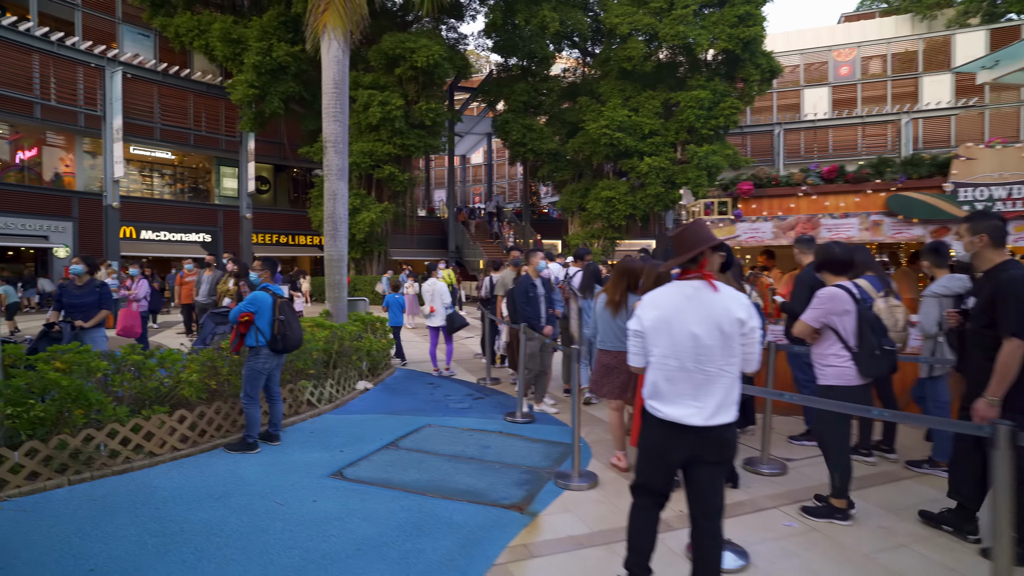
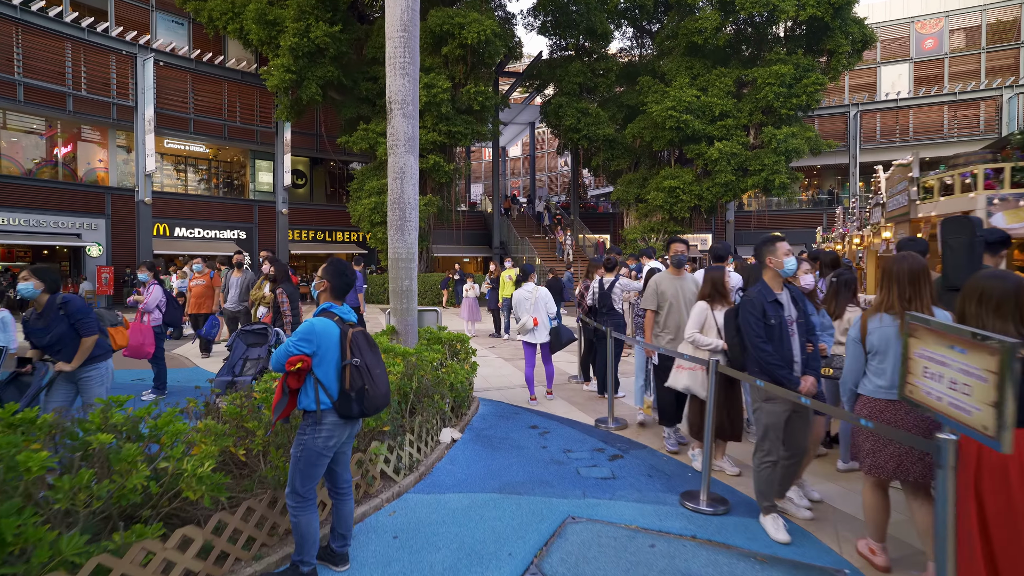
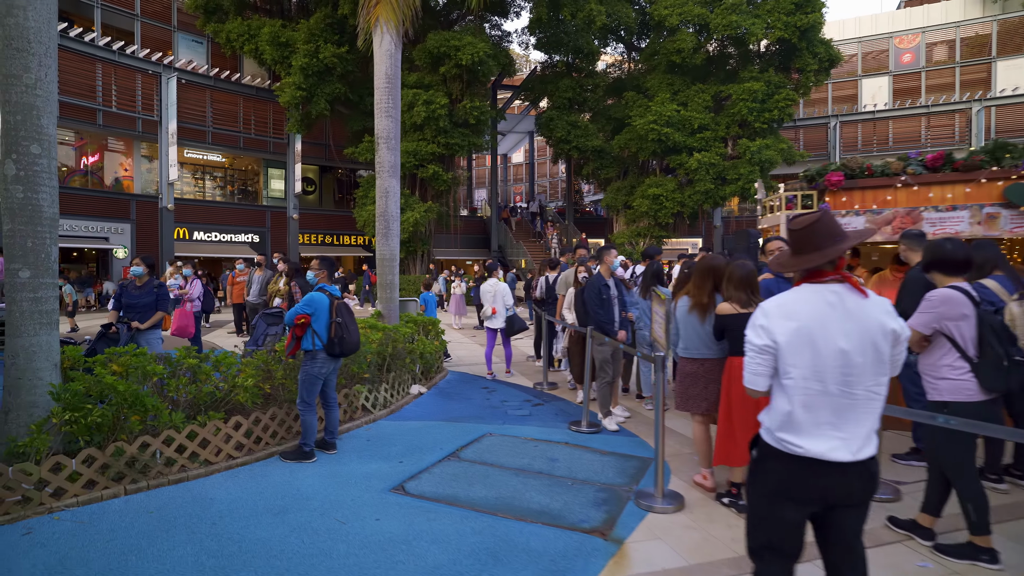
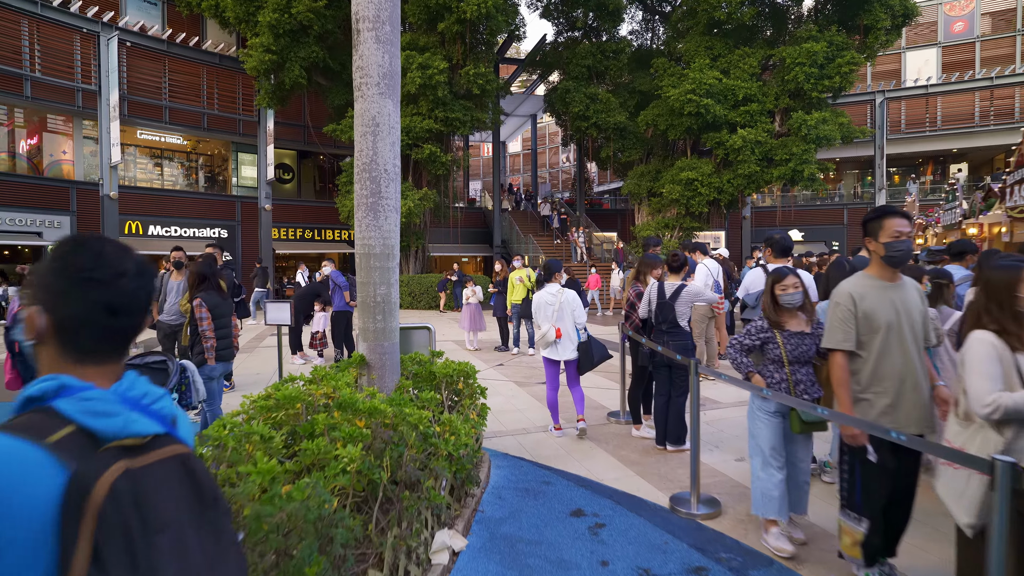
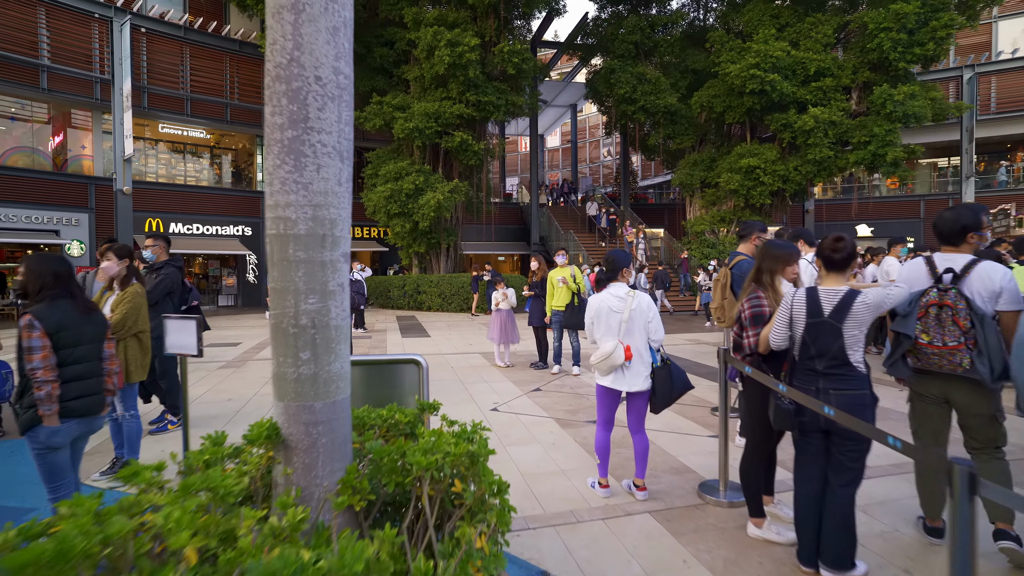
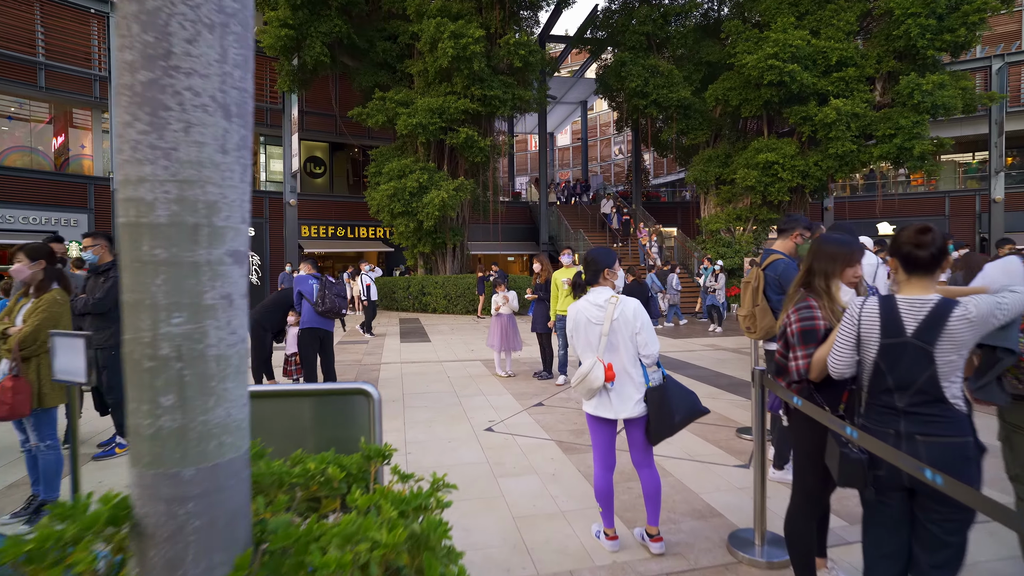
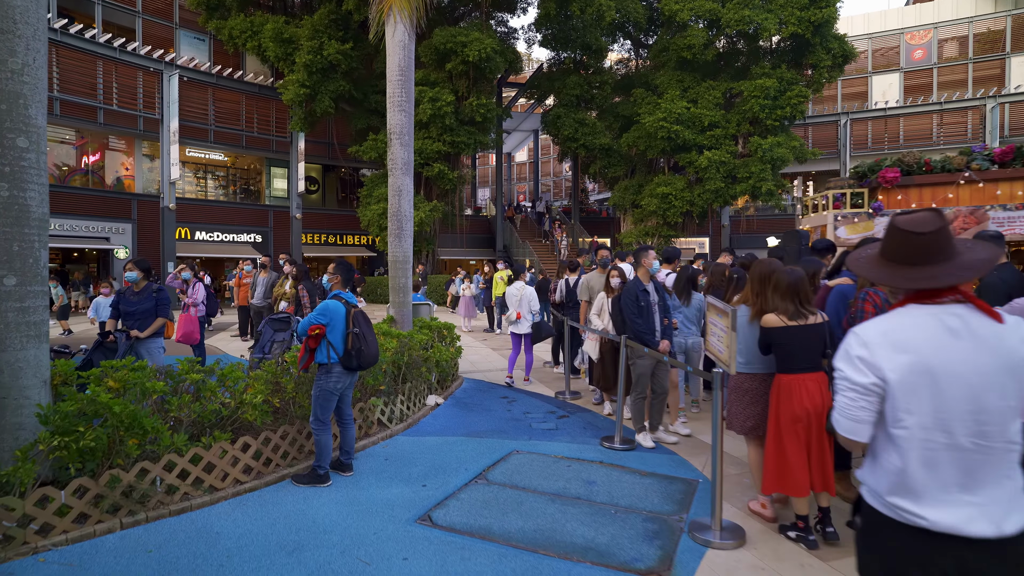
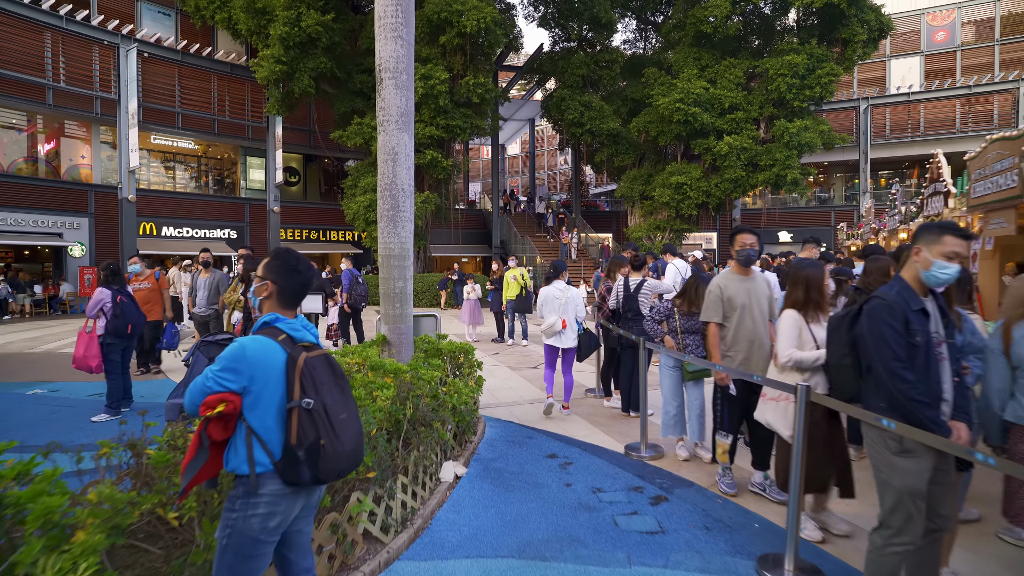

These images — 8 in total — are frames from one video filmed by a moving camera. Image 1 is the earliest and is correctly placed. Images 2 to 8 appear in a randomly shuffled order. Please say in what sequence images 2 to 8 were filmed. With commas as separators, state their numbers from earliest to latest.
3, 7, 2, 8, 4, 5, 6
